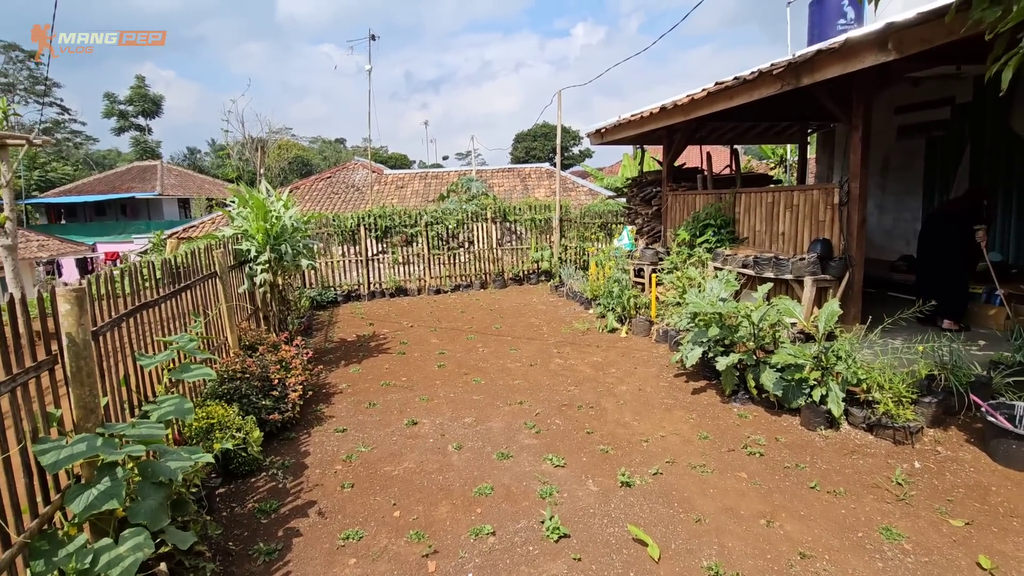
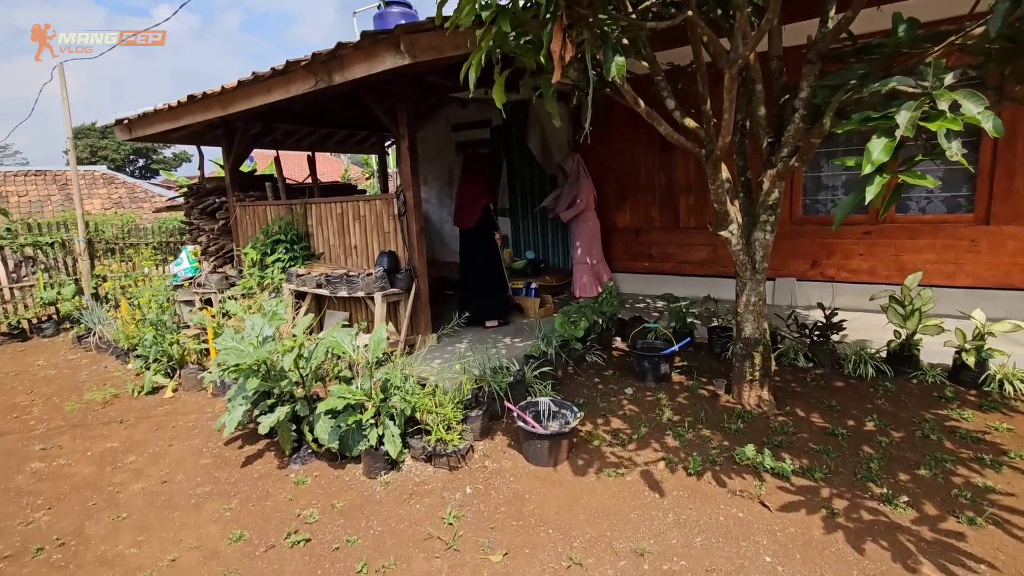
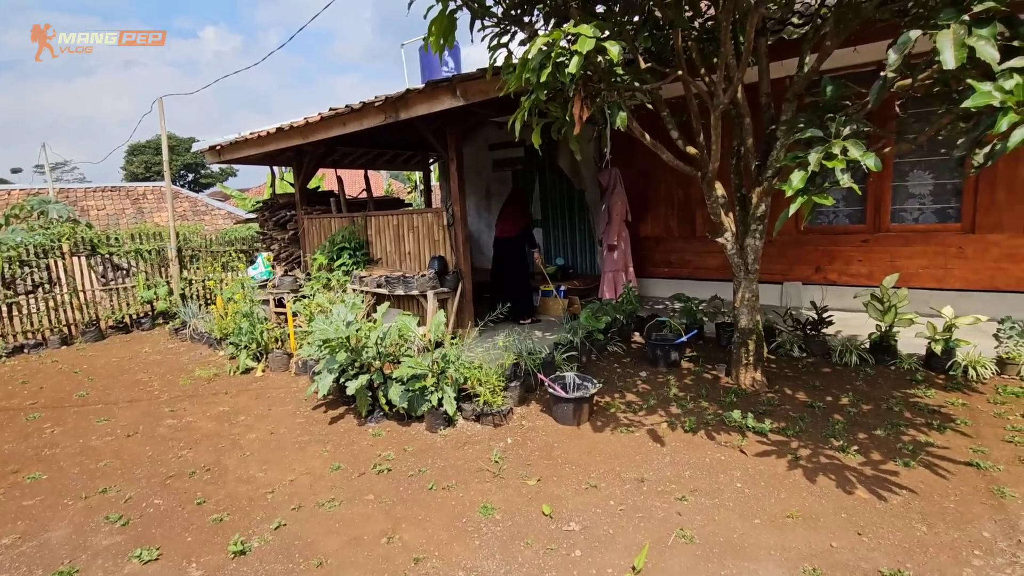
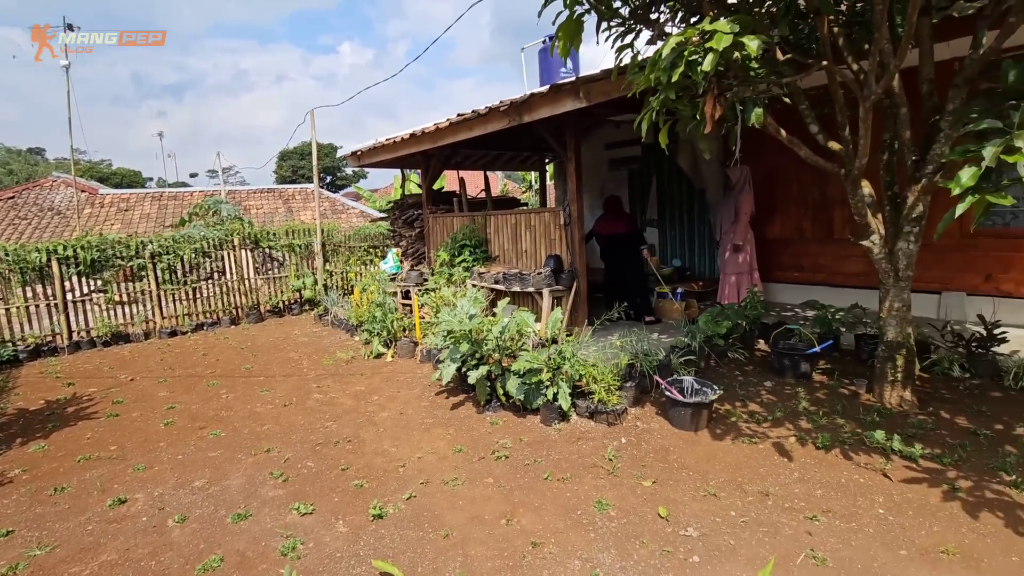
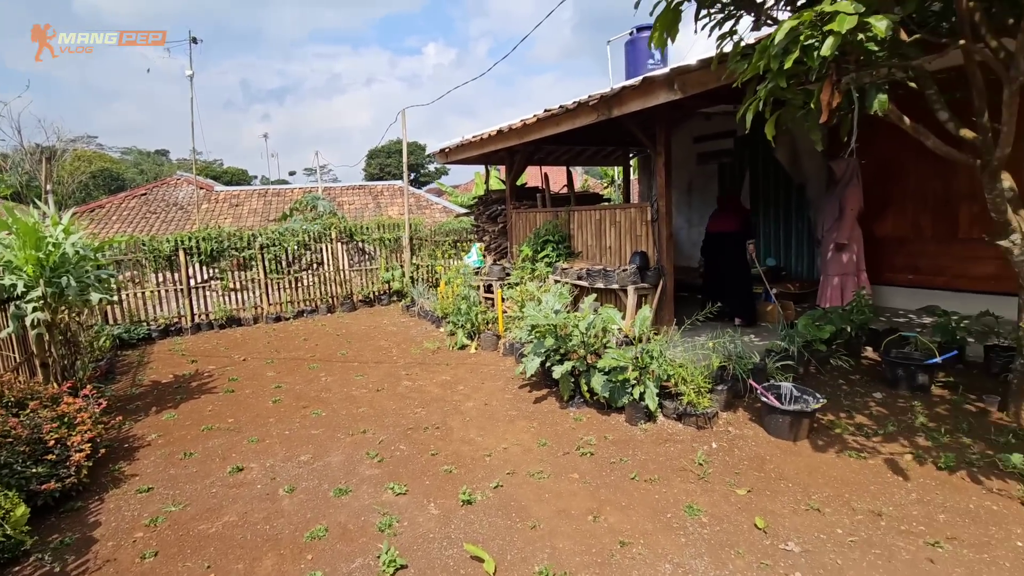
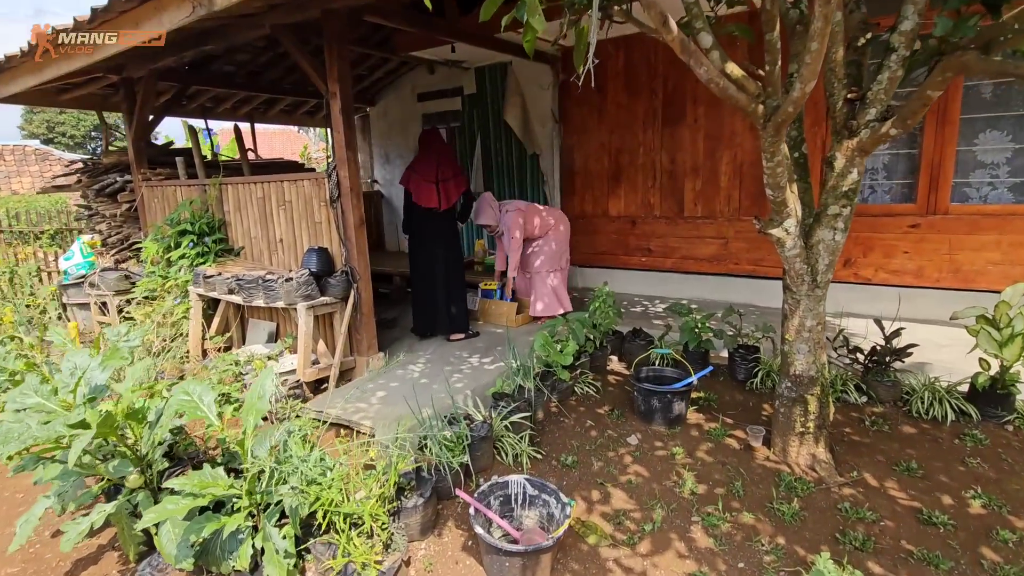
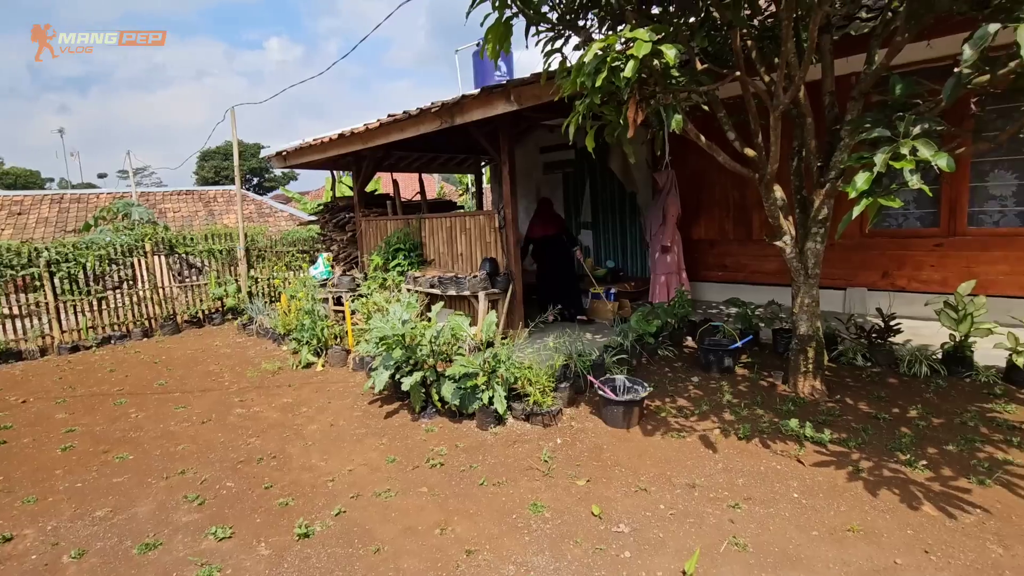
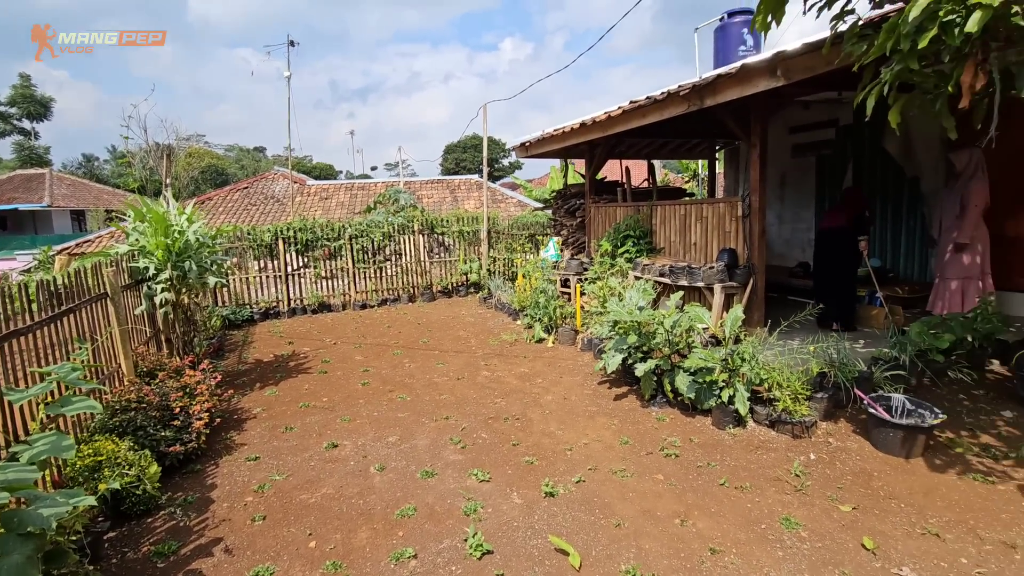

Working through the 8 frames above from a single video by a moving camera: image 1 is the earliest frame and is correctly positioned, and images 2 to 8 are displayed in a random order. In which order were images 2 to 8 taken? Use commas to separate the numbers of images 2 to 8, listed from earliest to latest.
8, 5, 4, 7, 3, 2, 6
